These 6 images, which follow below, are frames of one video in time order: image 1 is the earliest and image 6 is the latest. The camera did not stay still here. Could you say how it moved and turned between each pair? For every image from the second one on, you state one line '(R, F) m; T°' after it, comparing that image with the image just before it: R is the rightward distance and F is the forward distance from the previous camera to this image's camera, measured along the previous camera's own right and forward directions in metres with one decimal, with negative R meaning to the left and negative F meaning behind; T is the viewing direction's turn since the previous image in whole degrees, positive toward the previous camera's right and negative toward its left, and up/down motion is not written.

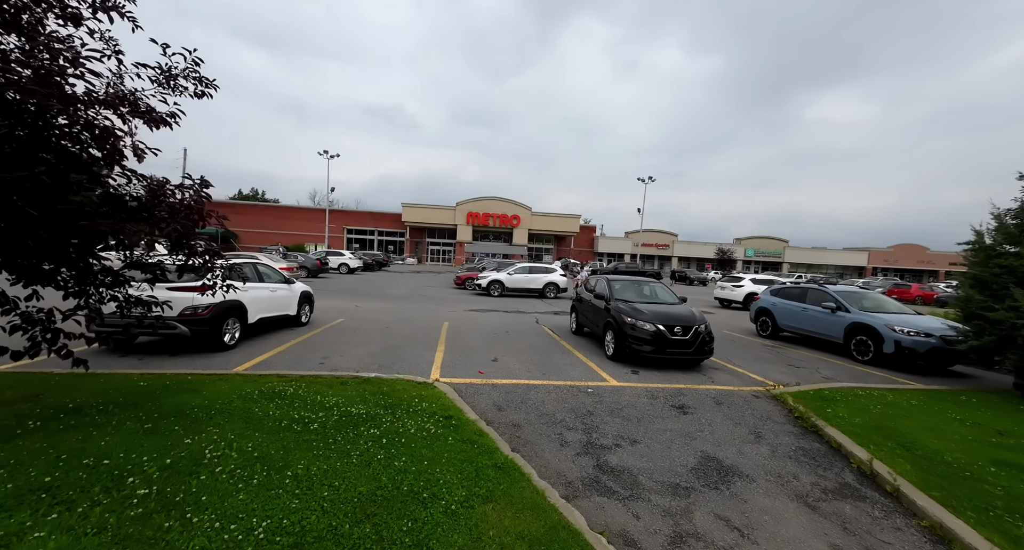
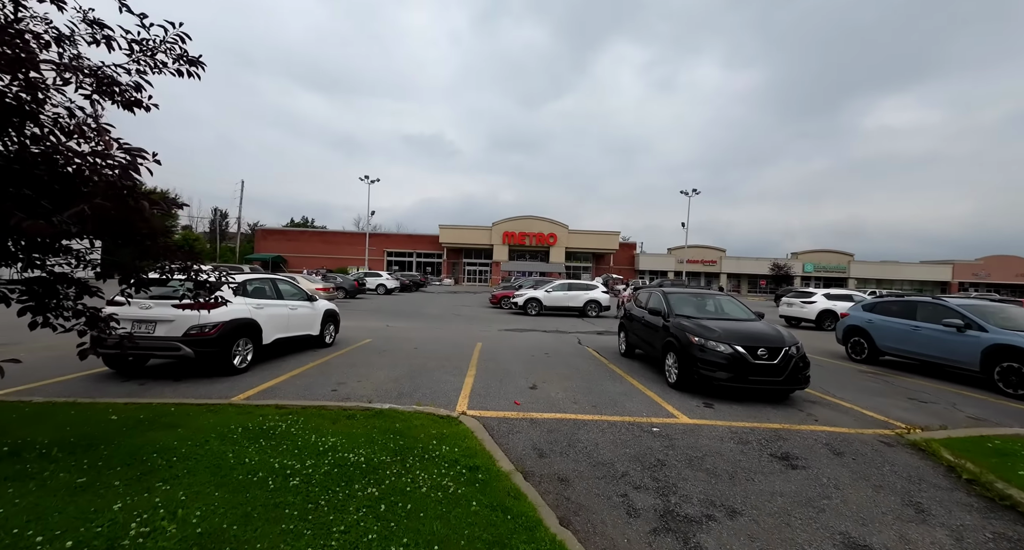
(-0.1, +1.0) m; -5°
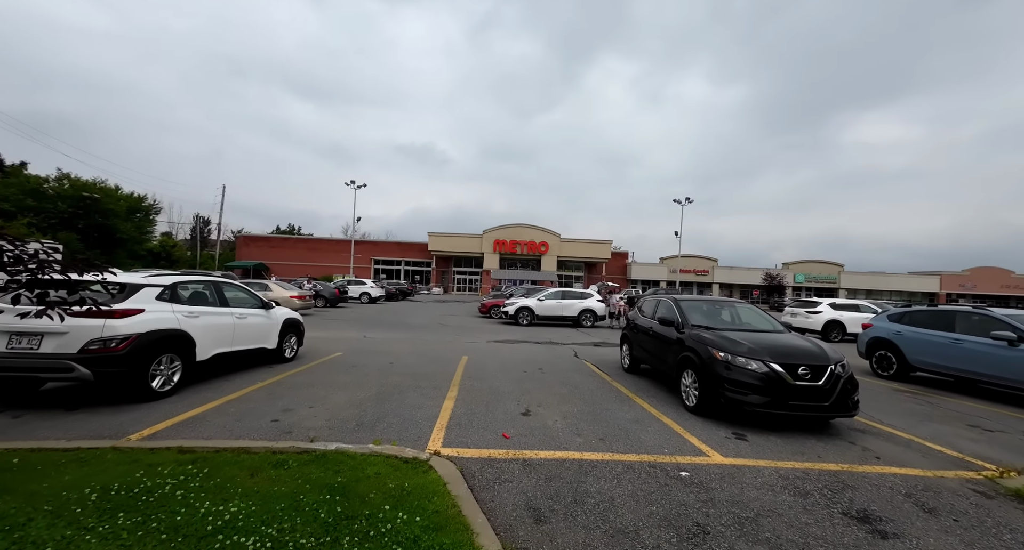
(0.0, +1.0) m; +1°
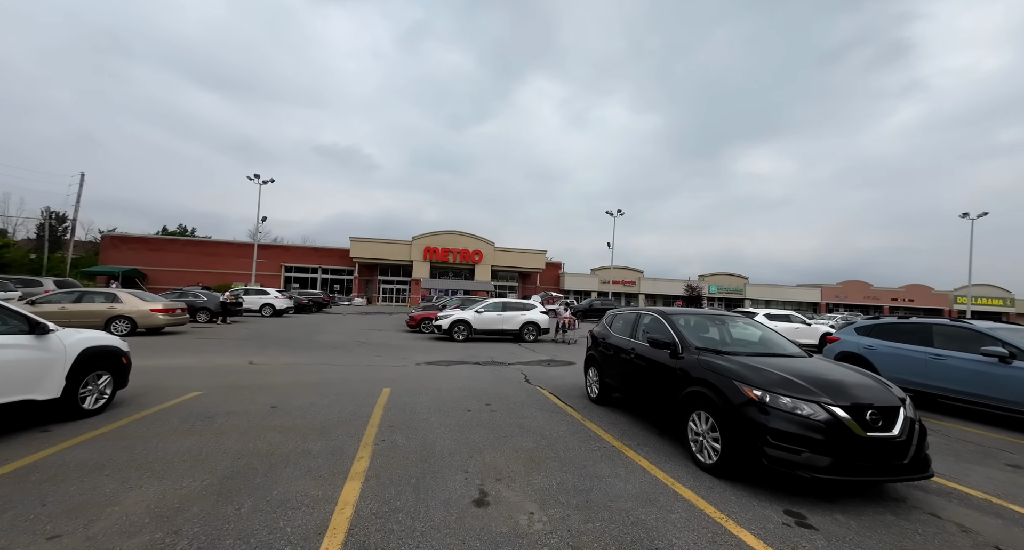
(-0.1, +1.9) m; +10°
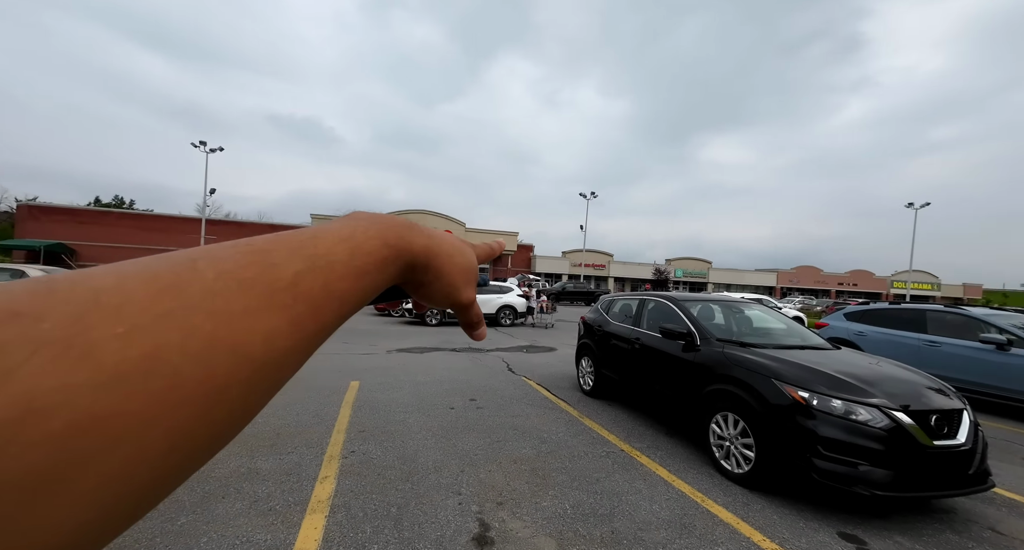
(-0.3, +0.8) m; +5°
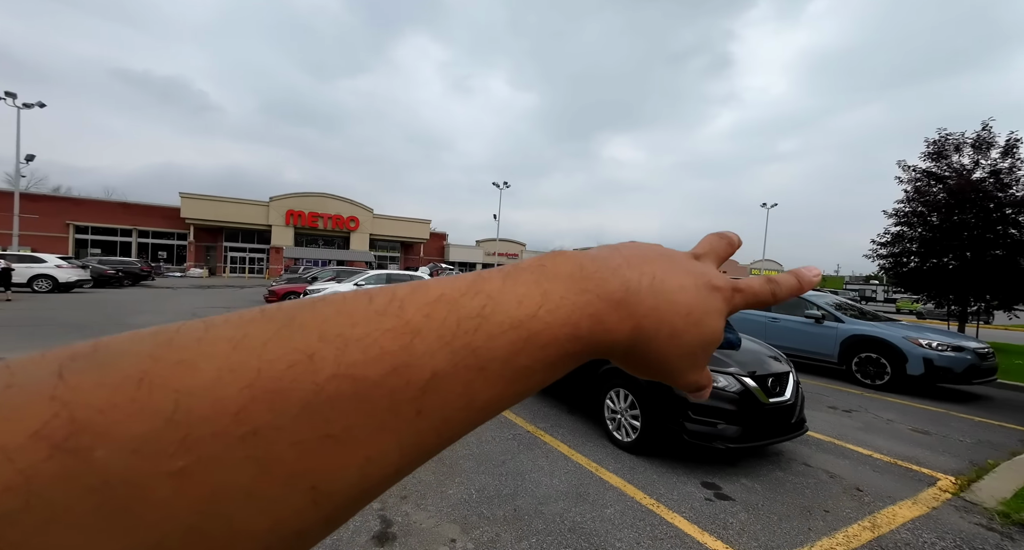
(+0.1, 0.0) m; +13°
